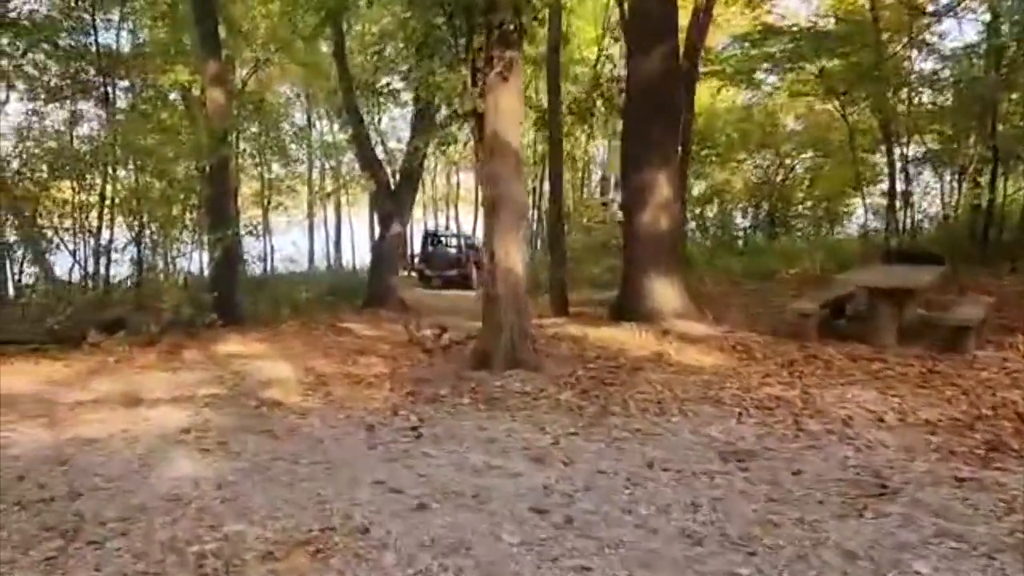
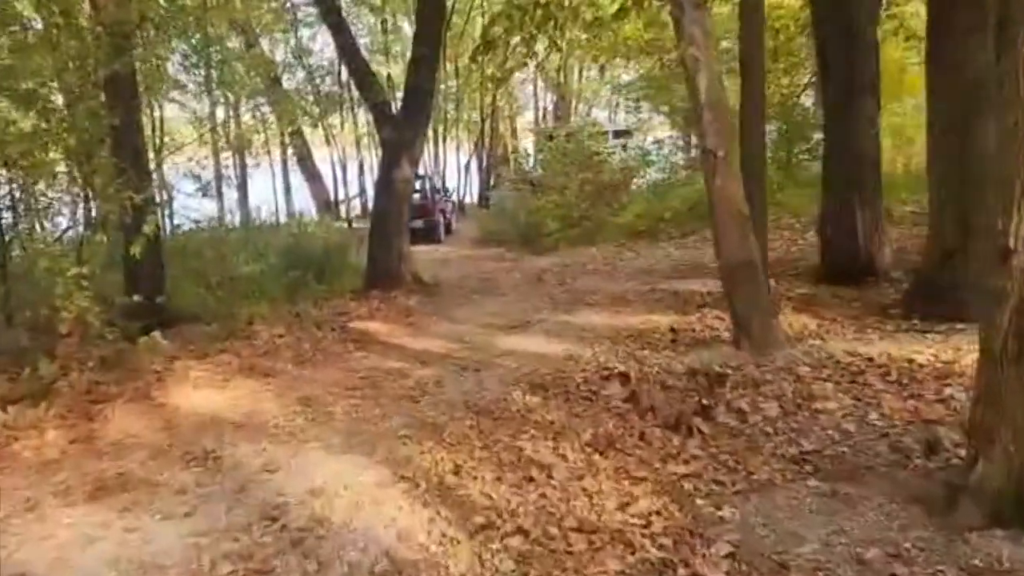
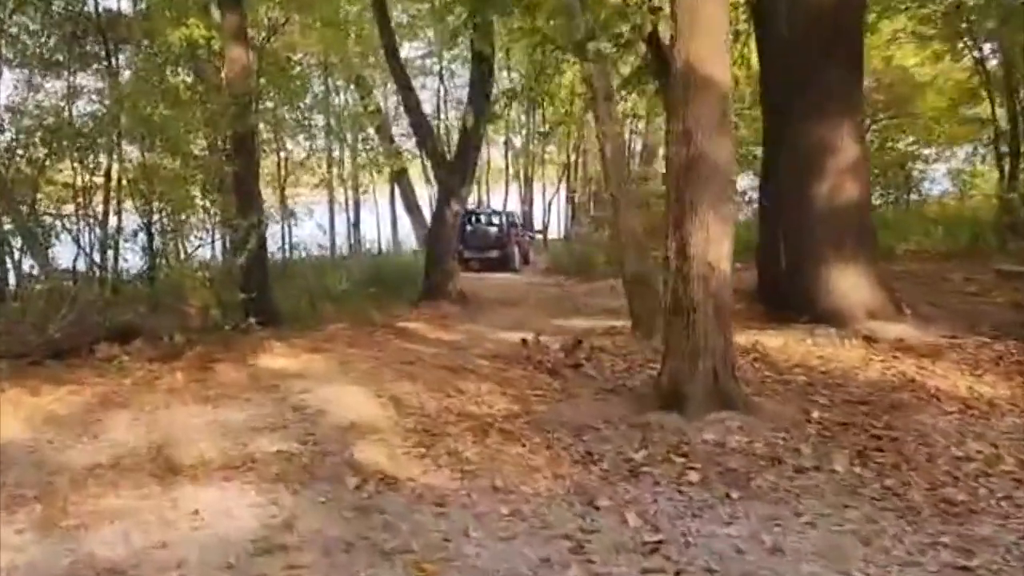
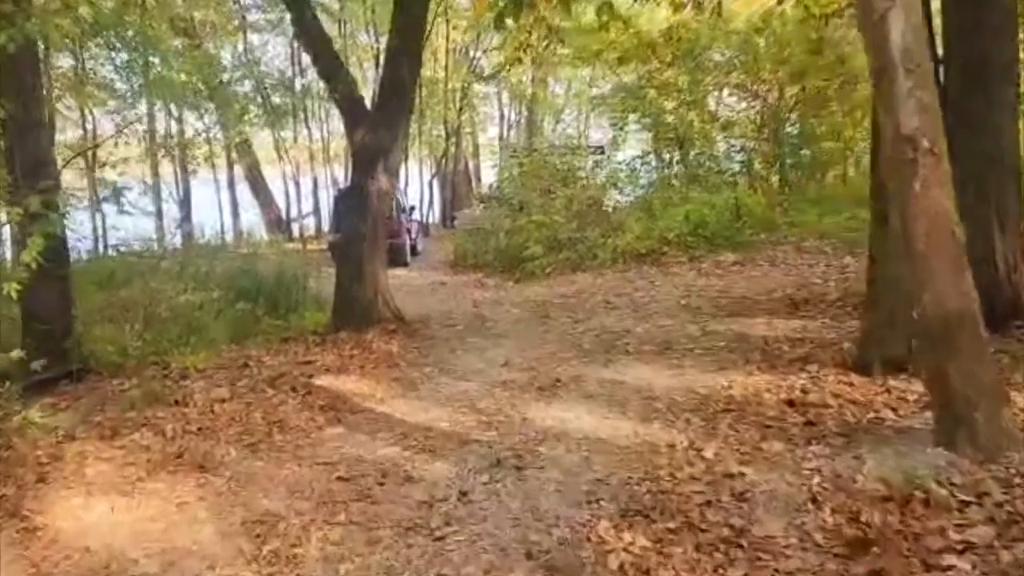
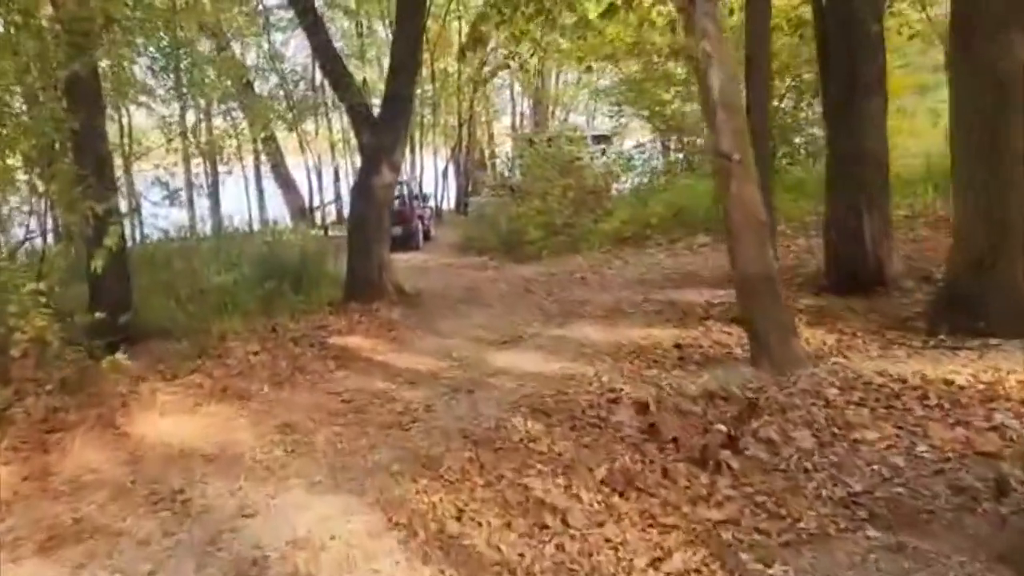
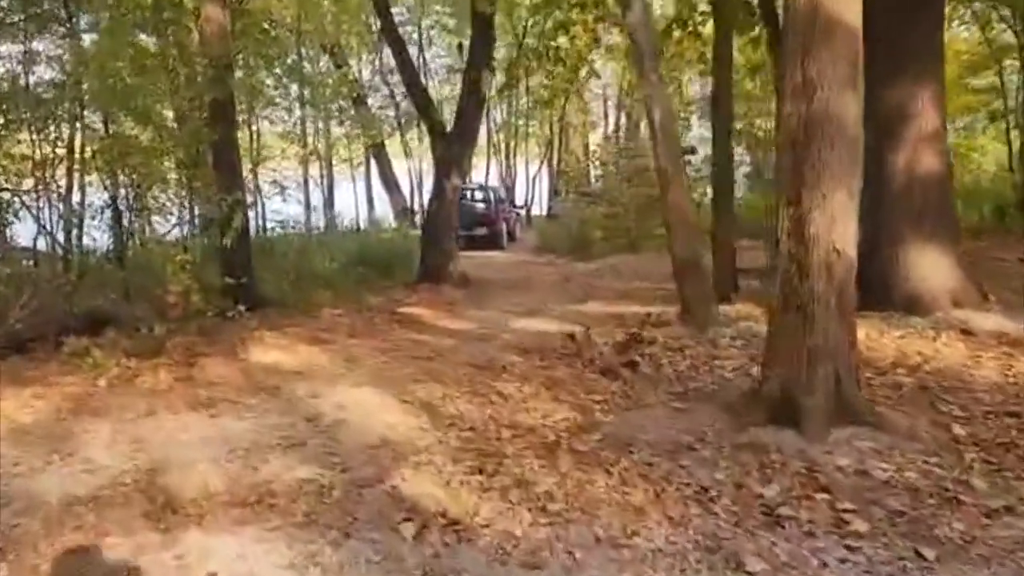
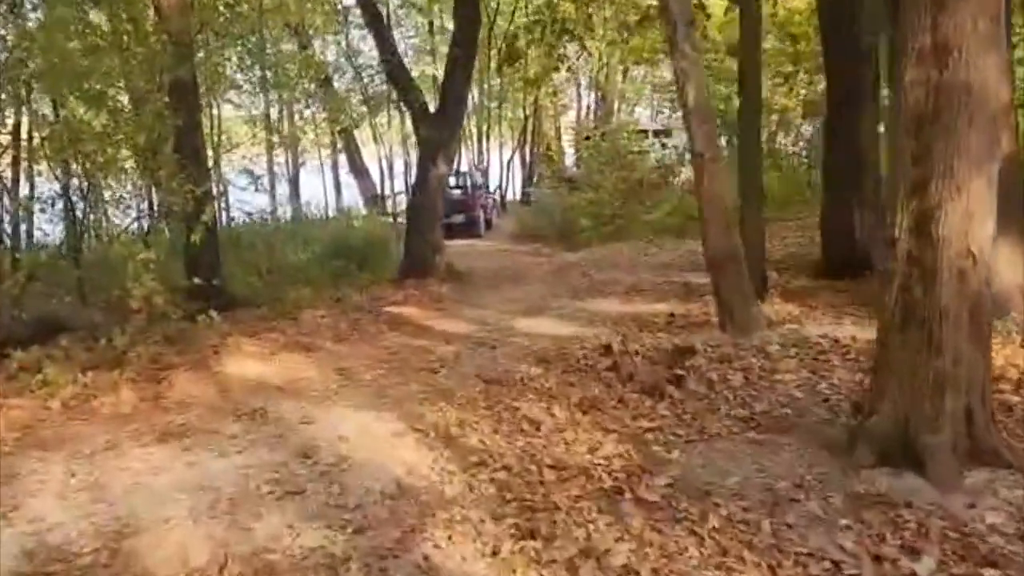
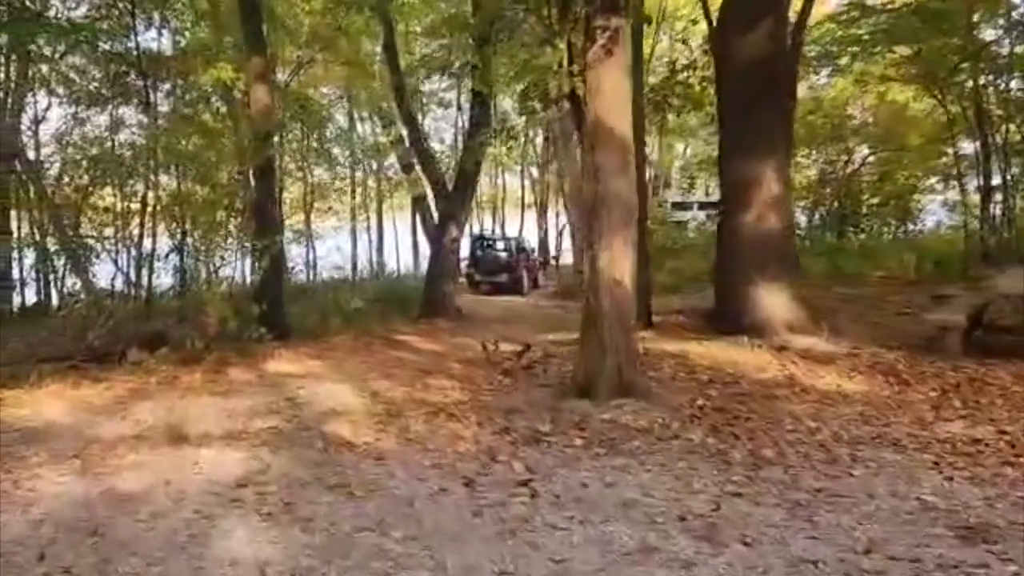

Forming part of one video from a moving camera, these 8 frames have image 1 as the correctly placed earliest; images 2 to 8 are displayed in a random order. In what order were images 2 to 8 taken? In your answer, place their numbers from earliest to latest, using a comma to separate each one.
8, 3, 6, 7, 2, 5, 4
